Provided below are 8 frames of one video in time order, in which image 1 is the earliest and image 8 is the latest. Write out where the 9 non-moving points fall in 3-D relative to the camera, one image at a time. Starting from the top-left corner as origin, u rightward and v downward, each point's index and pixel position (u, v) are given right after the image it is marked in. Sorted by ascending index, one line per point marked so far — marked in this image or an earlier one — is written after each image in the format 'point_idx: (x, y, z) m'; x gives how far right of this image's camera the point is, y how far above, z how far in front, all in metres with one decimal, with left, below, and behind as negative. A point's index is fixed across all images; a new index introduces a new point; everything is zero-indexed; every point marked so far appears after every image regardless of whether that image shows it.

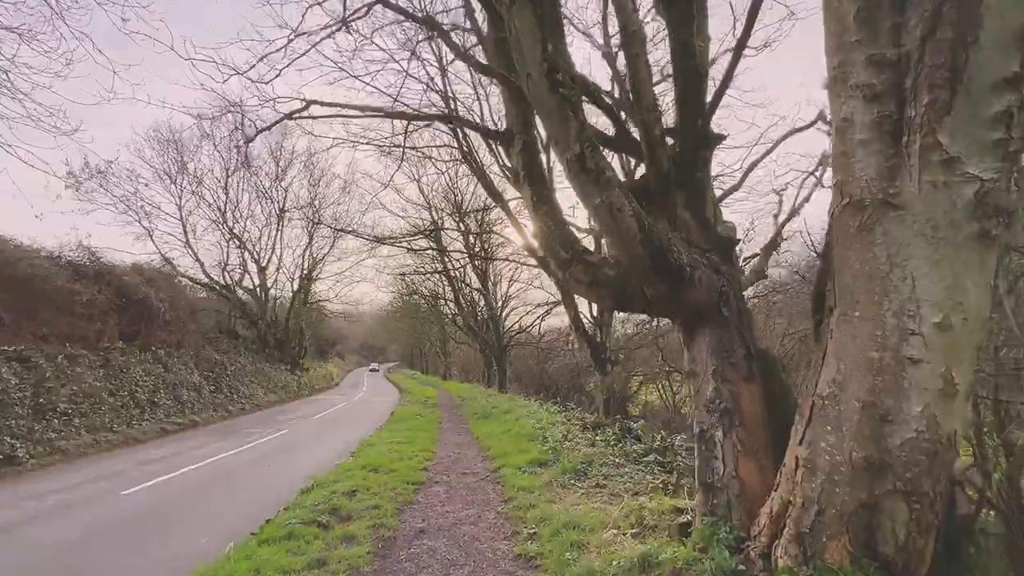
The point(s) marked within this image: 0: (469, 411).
0: (-1.8, -5.3, +19.3) m
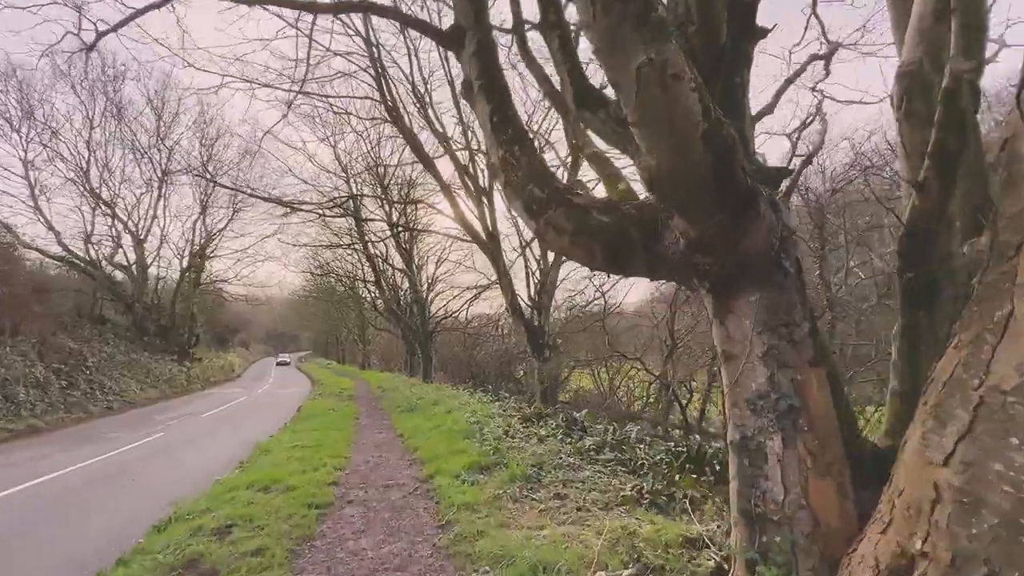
0: (-4.7, -4.5, +17.3) m
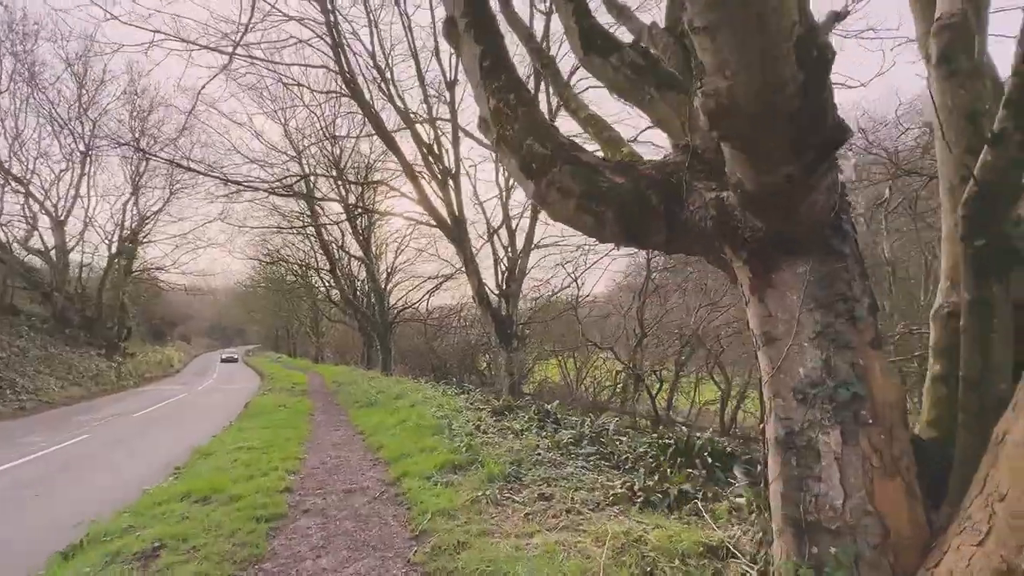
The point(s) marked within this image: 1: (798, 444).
0: (-6.0, -4.0, +16.3) m
1: (+1.6, -0.9, +2.4) m
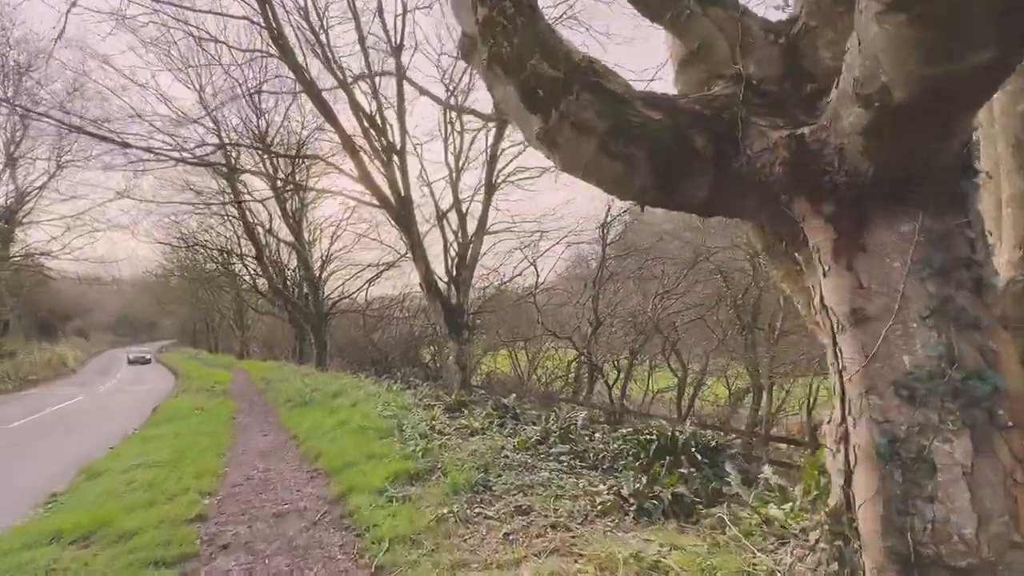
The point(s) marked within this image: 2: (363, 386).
0: (-7.7, -3.6, +14.7) m
1: (+1.6, -0.7, +1.9) m
2: (-4.6, -3.0, +13.9) m
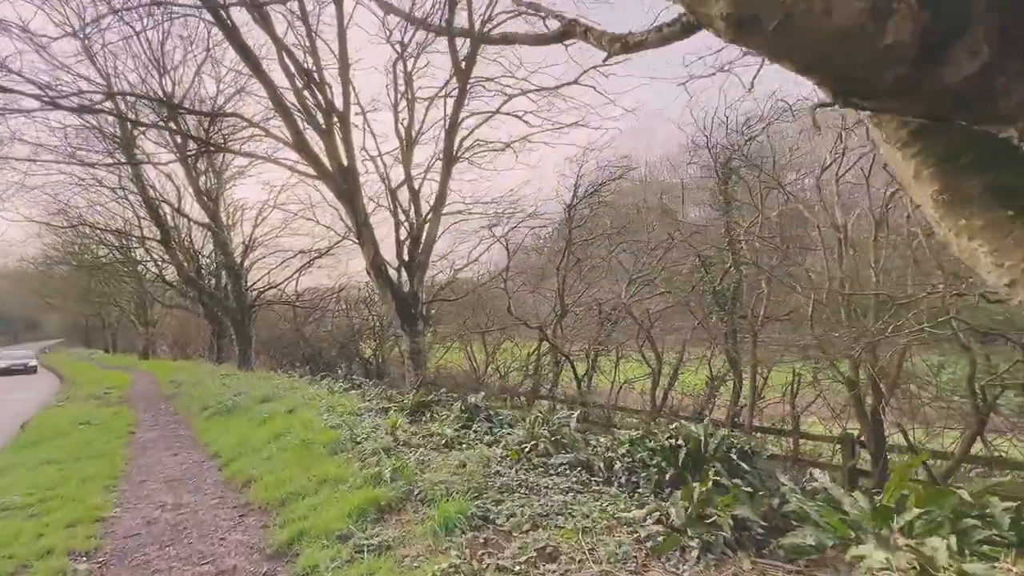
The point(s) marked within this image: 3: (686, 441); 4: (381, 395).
0: (-8.9, -3.2, +12.4) m
1: (+2.2, -0.5, +1.0) m
2: (-5.7, -2.7, +12.0) m
3: (+1.8, -1.6, +4.7) m
4: (-3.0, -2.5, +10.4) m
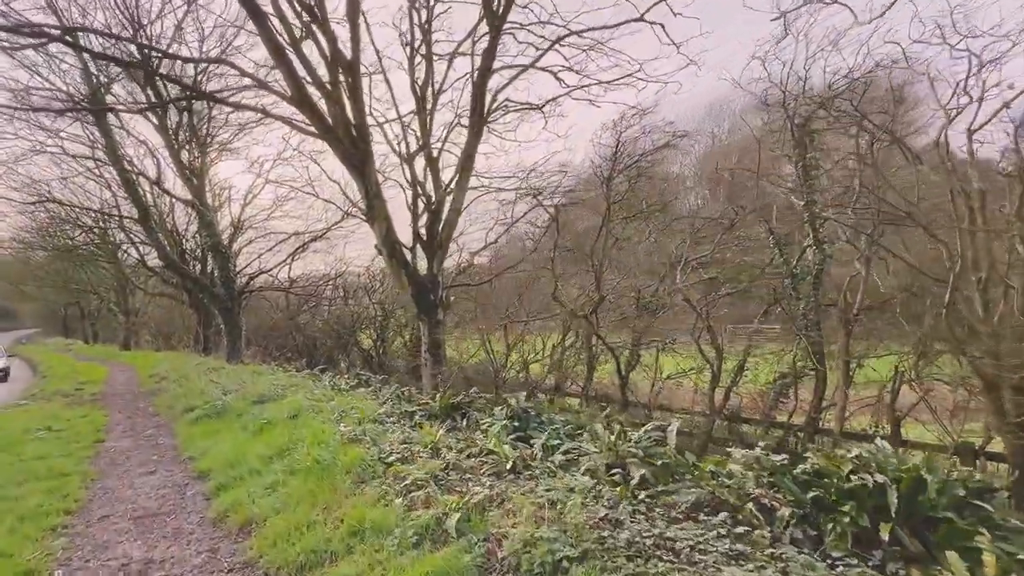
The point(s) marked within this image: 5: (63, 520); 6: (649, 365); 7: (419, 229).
0: (-8.1, -2.8, +10.8) m
1: (+3.2, -0.4, -0.5) m
2: (-5.0, -2.3, +10.4) m
3: (+2.8, -1.4, +3.3) m
4: (-2.2, -2.1, +8.9) m
5: (-4.9, -2.5, +4.9) m
6: (+3.6, -1.9, +11.2) m
7: (-2.1, +1.4, +10.2) m
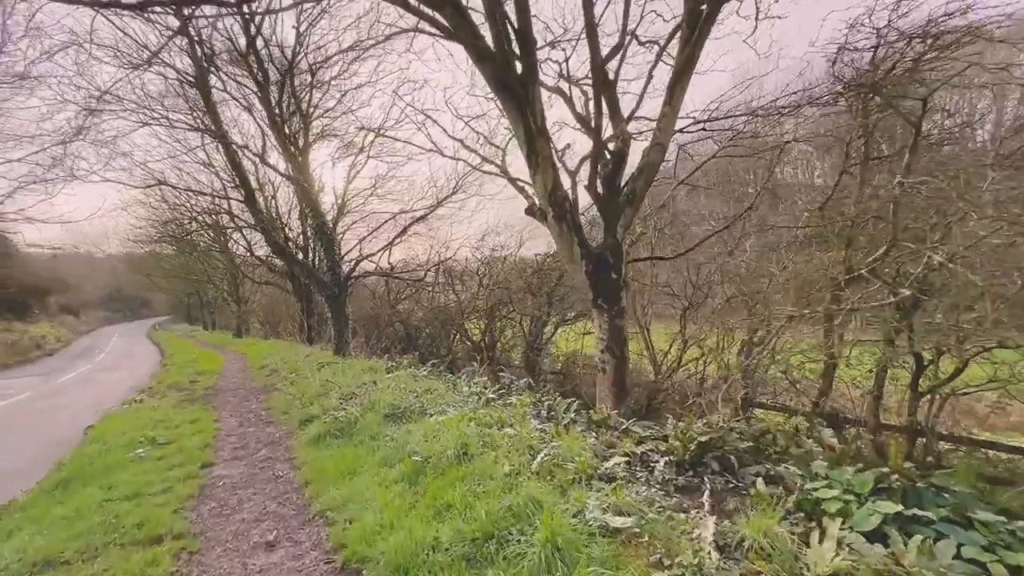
0: (-4.4, -2.4, +8.9) m
1: (+4.9, -0.2, -4.1) m
2: (-1.4, -1.9, +8.1) m
3: (+5.1, -1.2, -0.3) m
4: (+1.1, -1.7, +6.1) m
5: (-2.2, -2.3, +2.6) m
6: (+7.1, -1.4, +7.5) m
7: (+1.3, +1.8, +7.3) m
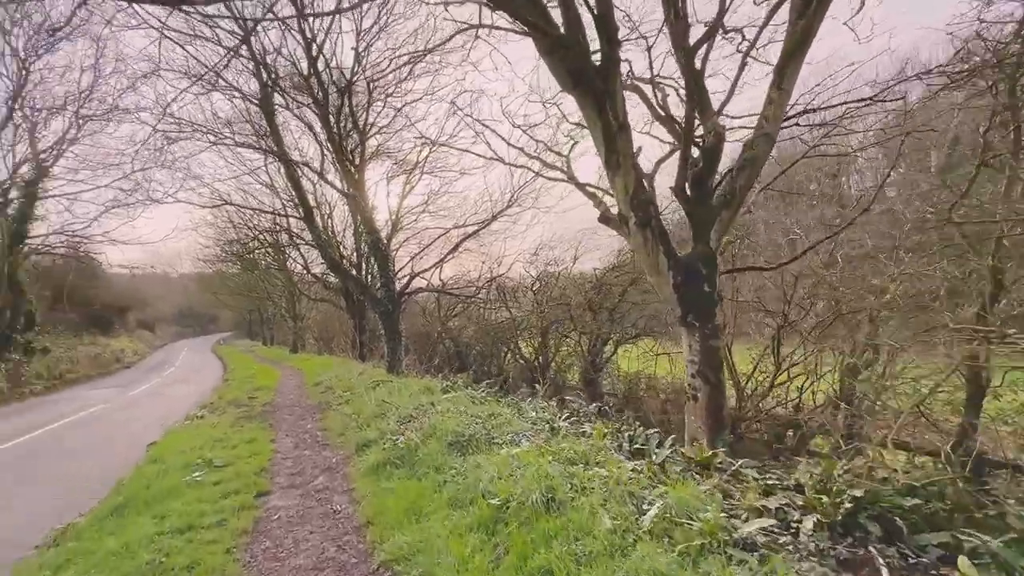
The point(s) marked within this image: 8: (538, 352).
0: (-3.2, -2.7, +8.5) m
1: (+4.8, 0.0, -5.2) m
2: (-0.2, -2.1, +7.4) m
3: (+5.4, -1.1, -1.5) m
4: (+2.1, -1.9, +5.2) m
5: (-1.5, -2.3, +2.0) m
6: (+8.2, -1.6, +5.9) m
7: (+2.4, +1.6, +6.4) m
8: (+1.0, -2.4, +17.1) m
